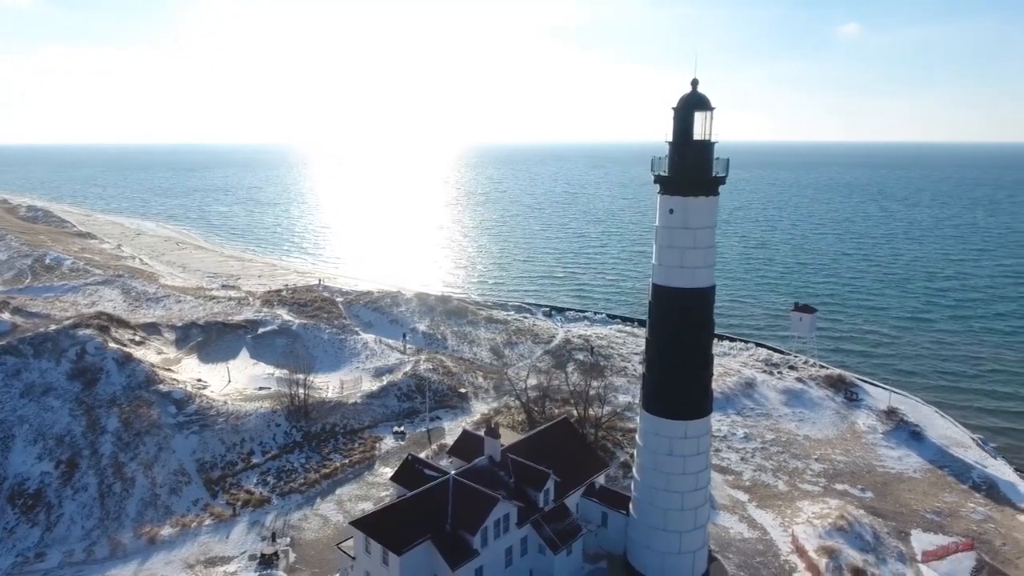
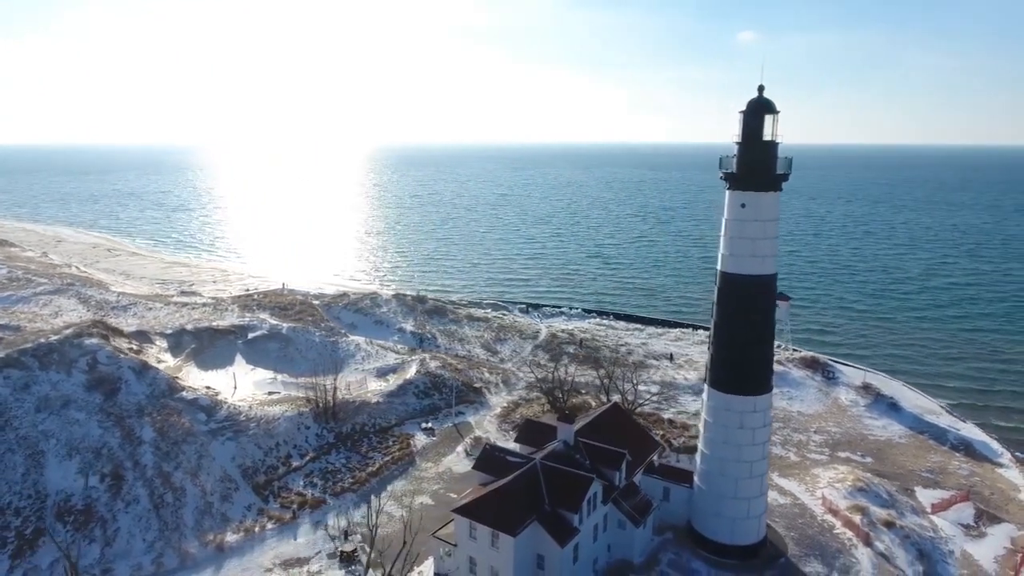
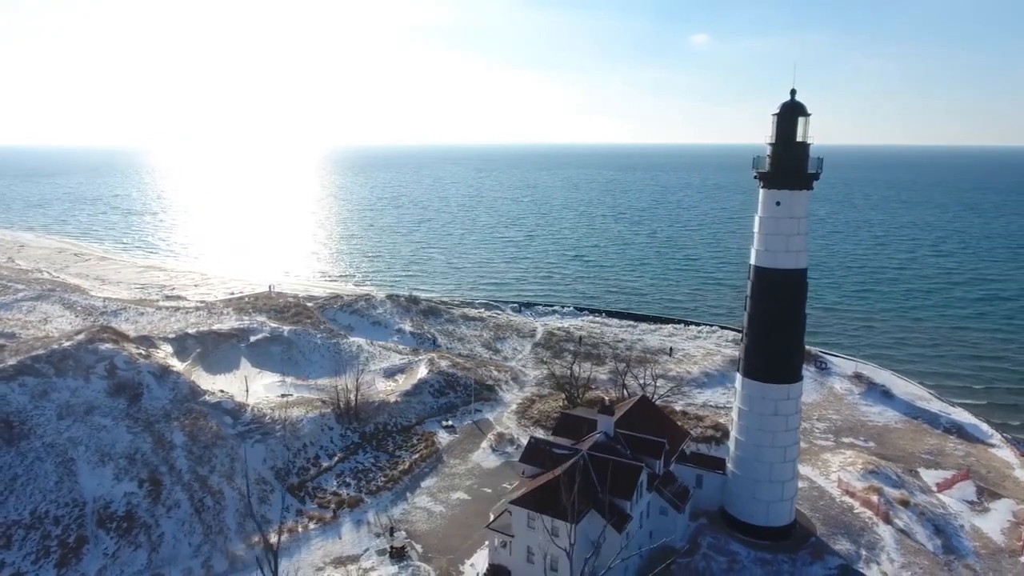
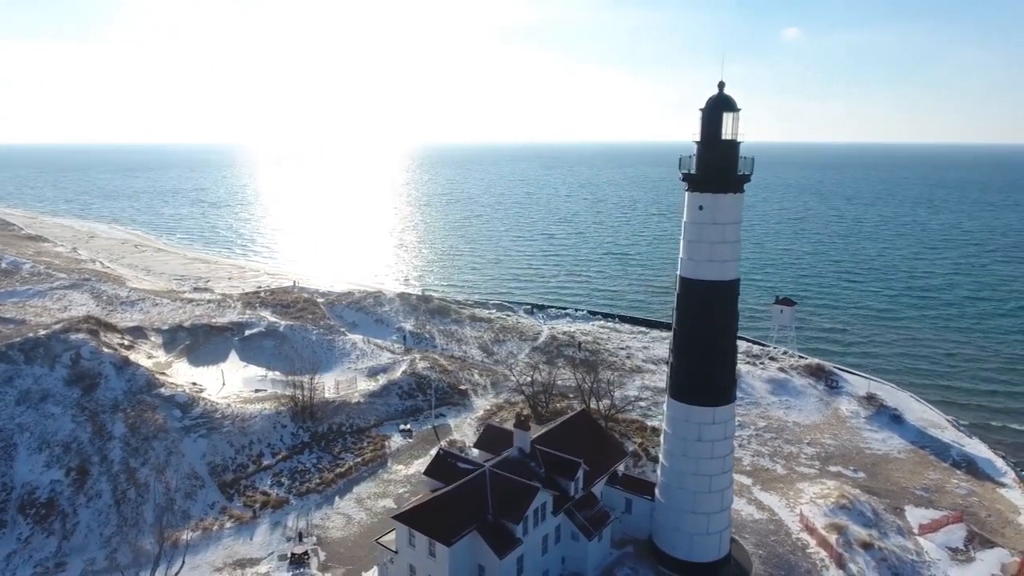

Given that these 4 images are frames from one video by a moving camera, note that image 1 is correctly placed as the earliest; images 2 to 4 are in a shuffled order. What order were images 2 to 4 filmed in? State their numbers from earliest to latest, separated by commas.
4, 2, 3
